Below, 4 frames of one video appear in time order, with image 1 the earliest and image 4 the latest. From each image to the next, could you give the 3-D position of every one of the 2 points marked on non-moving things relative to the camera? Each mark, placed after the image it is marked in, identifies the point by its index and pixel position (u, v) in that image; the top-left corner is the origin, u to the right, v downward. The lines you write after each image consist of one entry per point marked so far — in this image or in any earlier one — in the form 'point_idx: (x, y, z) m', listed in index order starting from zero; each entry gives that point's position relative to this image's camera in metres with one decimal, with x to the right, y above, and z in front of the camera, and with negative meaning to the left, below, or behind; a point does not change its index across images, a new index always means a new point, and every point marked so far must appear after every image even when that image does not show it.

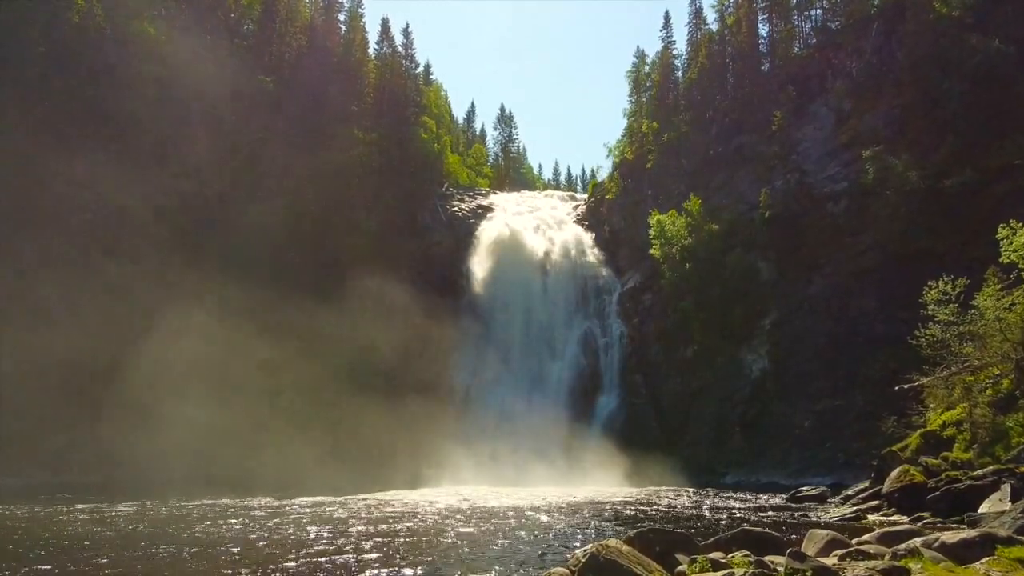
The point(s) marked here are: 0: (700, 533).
0: (+4.8, -6.1, +18.3) m
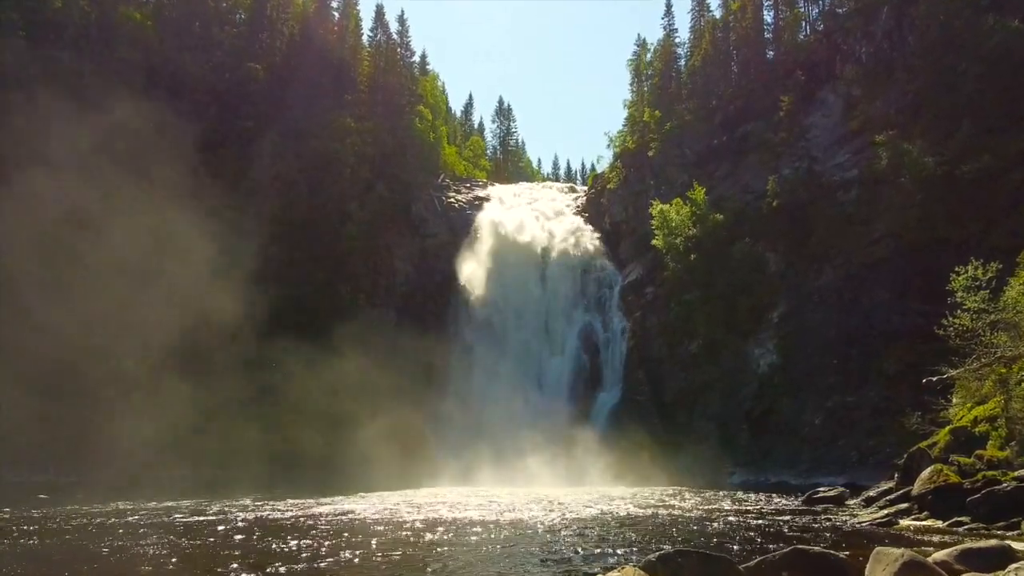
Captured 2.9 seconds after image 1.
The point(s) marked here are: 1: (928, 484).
0: (+4.7, -5.7, +16.7) m
1: (+10.9, -5.1, +19.4) m
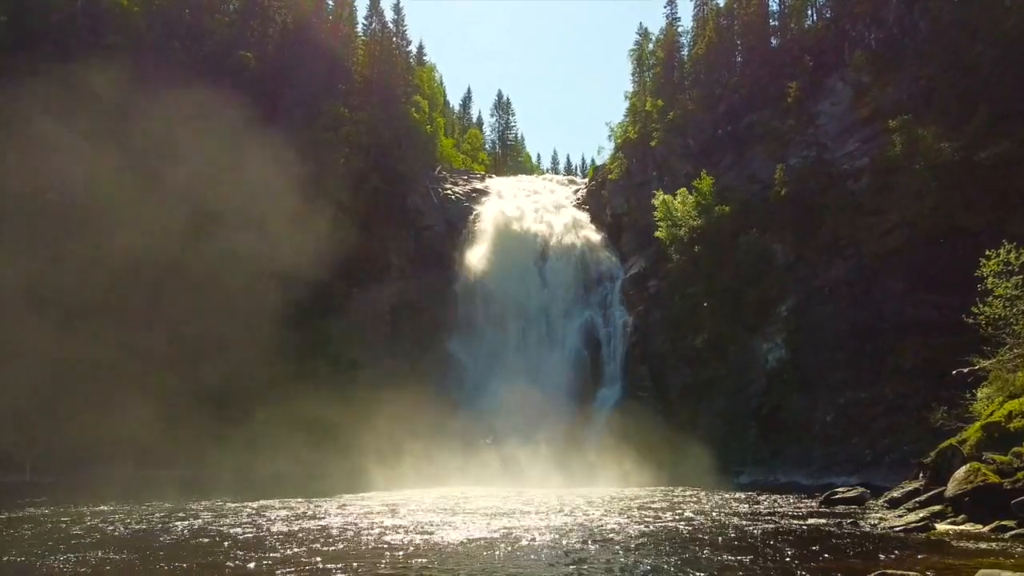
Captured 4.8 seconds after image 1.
0: (+4.6, -5.3, +15.2) m
1: (+10.8, -4.7, +17.9) m
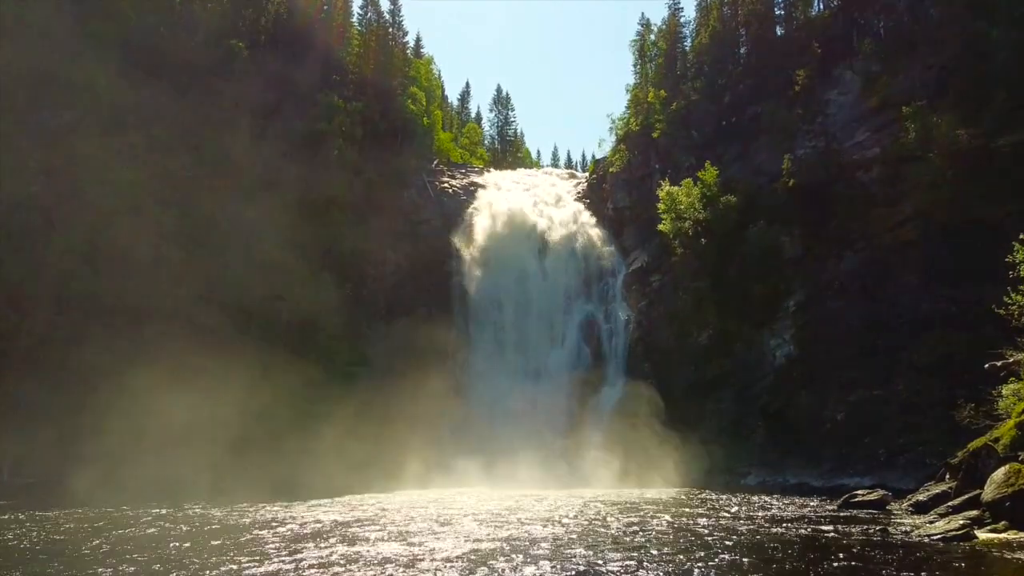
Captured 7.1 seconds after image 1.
0: (+4.6, -5.0, +13.8) m
1: (+10.7, -4.4, +16.6) m
